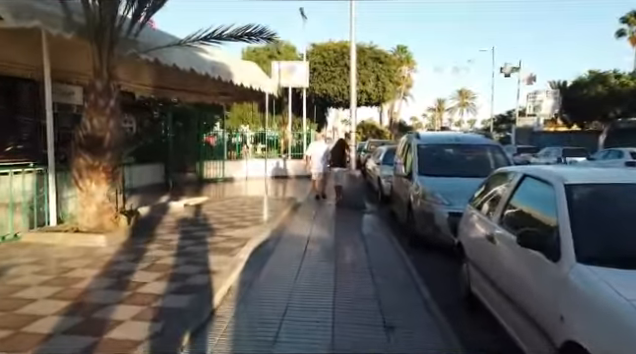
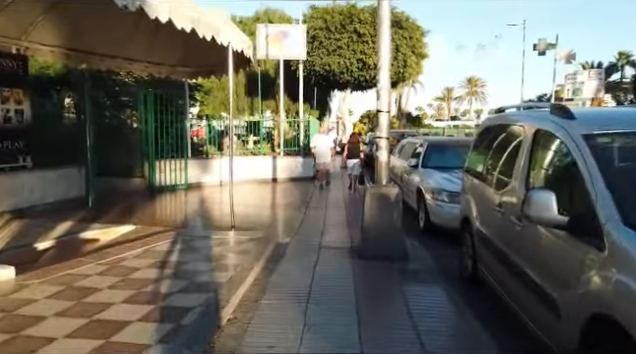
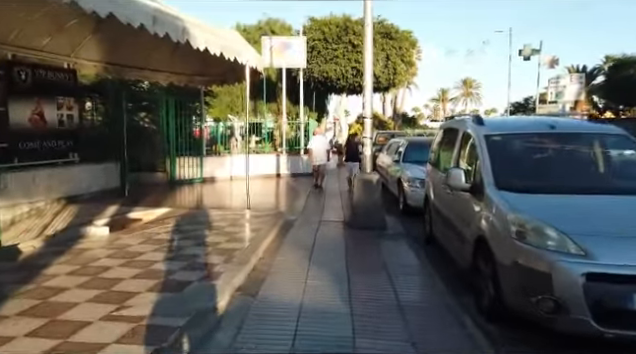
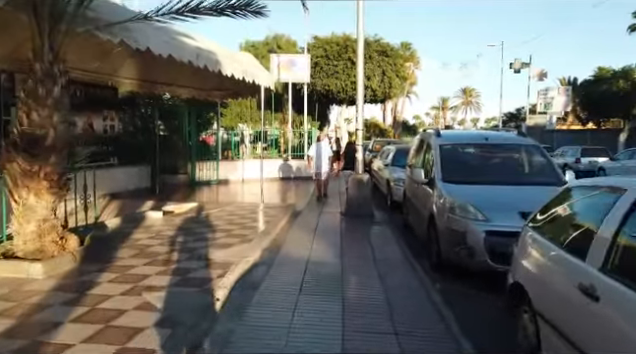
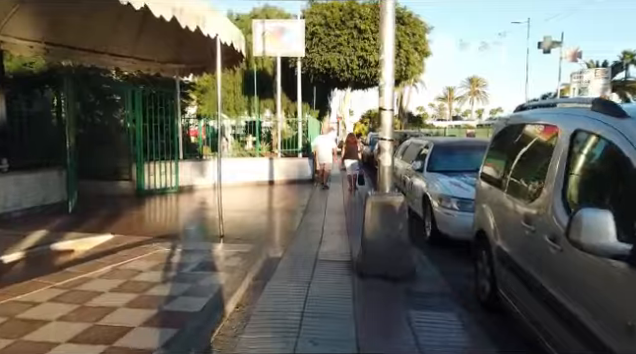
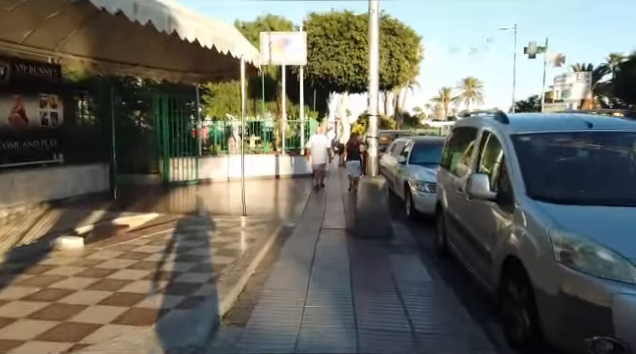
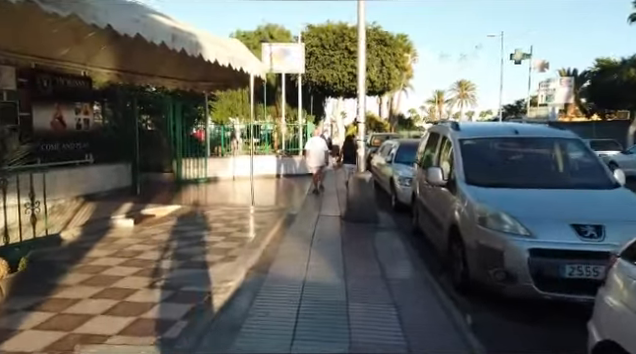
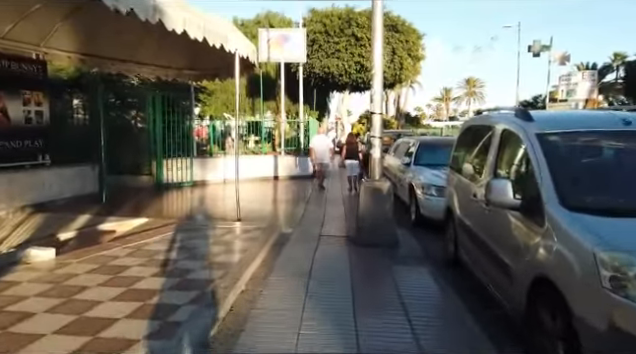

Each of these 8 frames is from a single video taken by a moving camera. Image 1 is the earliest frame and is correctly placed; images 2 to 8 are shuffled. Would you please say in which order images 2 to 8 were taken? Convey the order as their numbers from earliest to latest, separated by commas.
4, 7, 3, 6, 8, 2, 5
